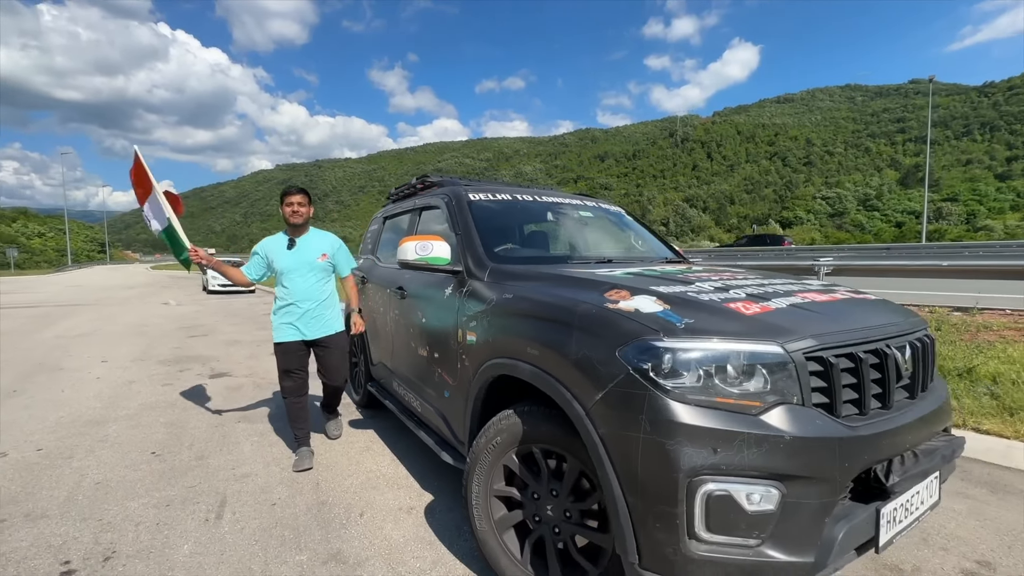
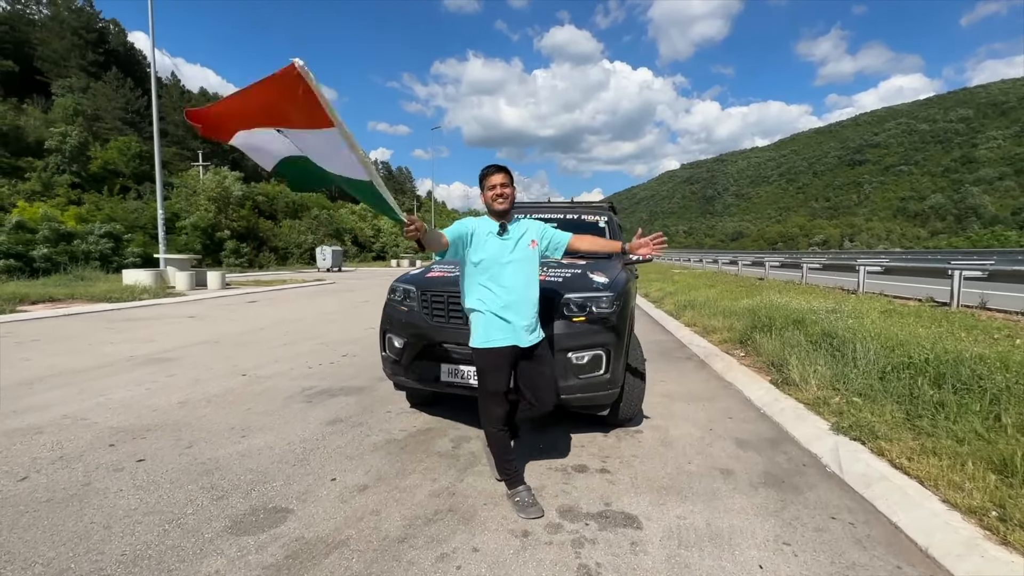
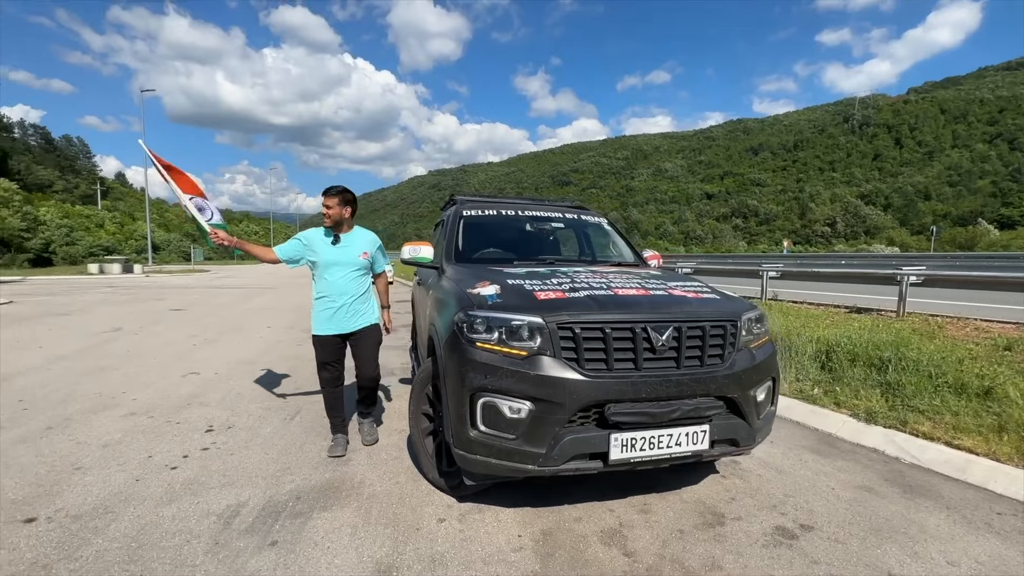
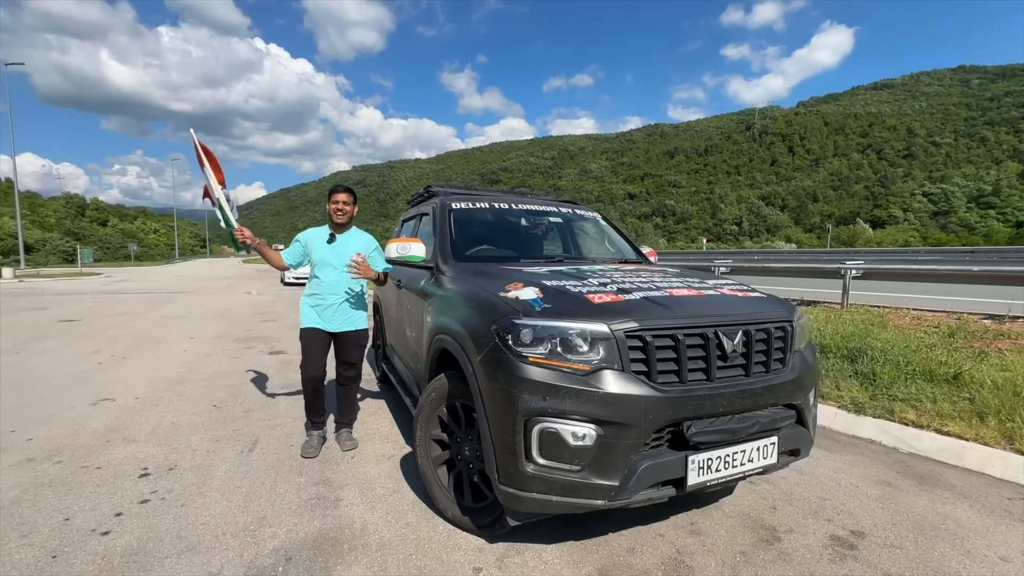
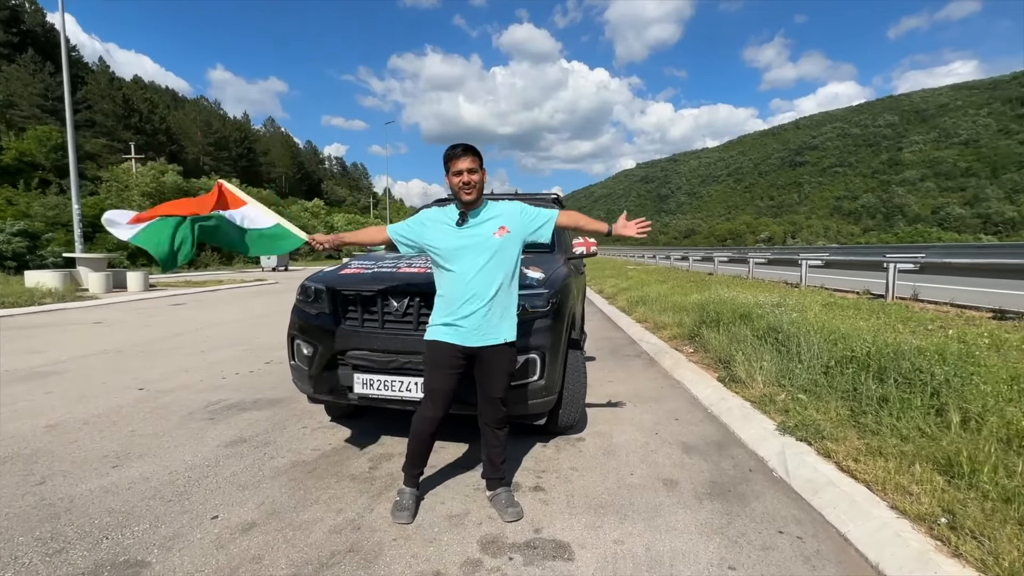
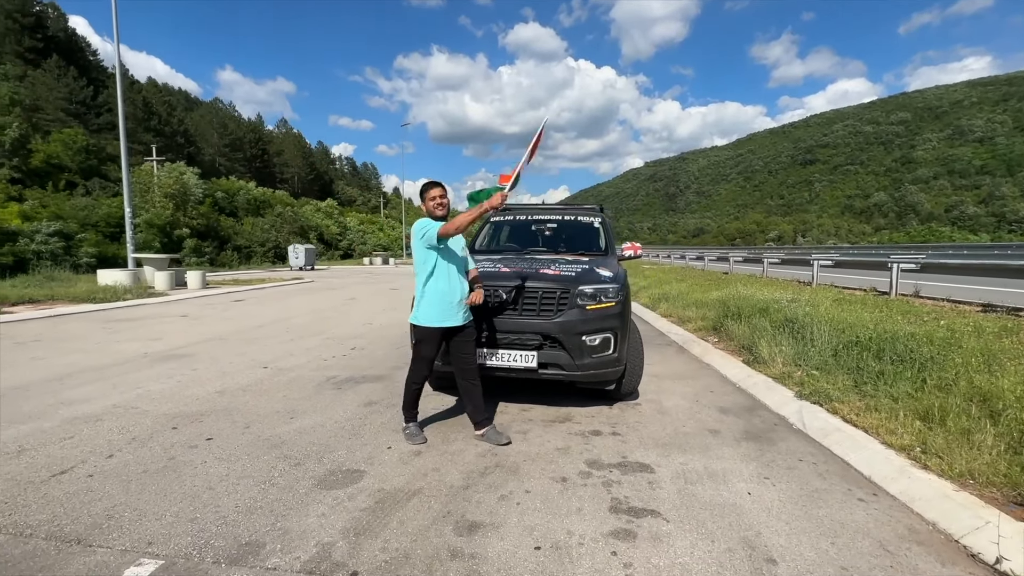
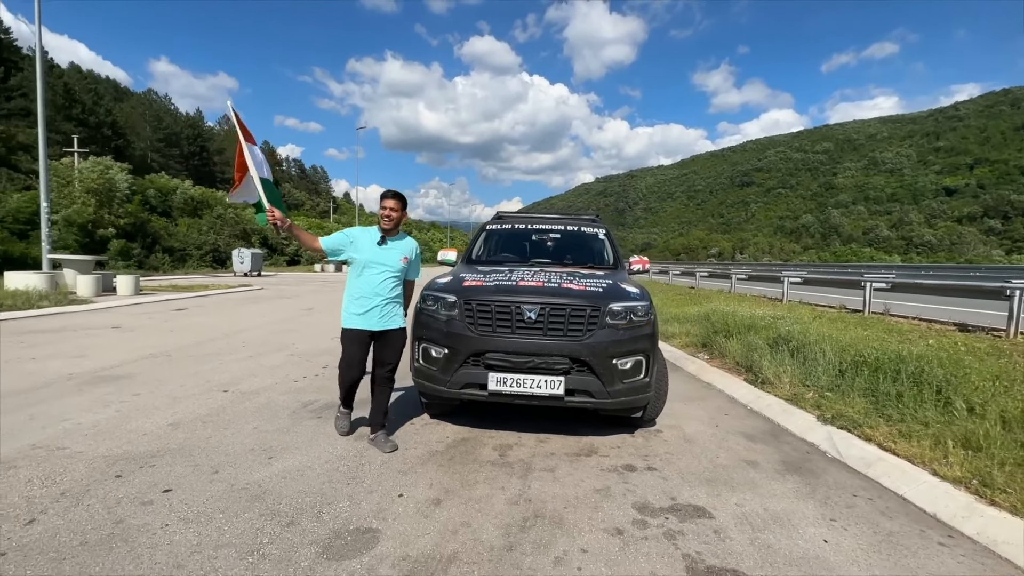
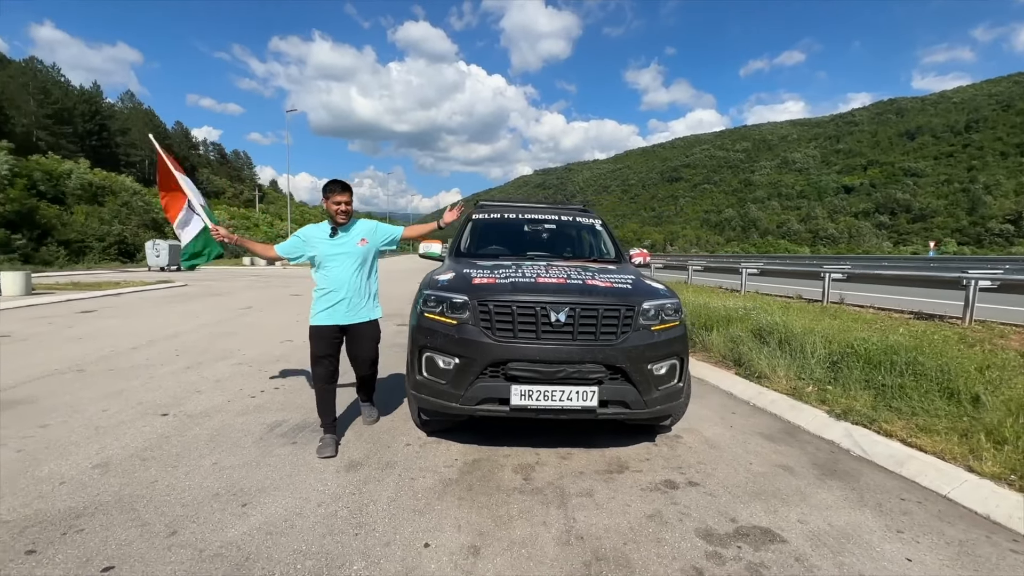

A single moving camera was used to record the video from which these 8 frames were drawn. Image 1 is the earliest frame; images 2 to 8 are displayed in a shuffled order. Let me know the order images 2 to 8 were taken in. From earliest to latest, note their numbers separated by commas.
4, 3, 8, 7, 6, 2, 5
